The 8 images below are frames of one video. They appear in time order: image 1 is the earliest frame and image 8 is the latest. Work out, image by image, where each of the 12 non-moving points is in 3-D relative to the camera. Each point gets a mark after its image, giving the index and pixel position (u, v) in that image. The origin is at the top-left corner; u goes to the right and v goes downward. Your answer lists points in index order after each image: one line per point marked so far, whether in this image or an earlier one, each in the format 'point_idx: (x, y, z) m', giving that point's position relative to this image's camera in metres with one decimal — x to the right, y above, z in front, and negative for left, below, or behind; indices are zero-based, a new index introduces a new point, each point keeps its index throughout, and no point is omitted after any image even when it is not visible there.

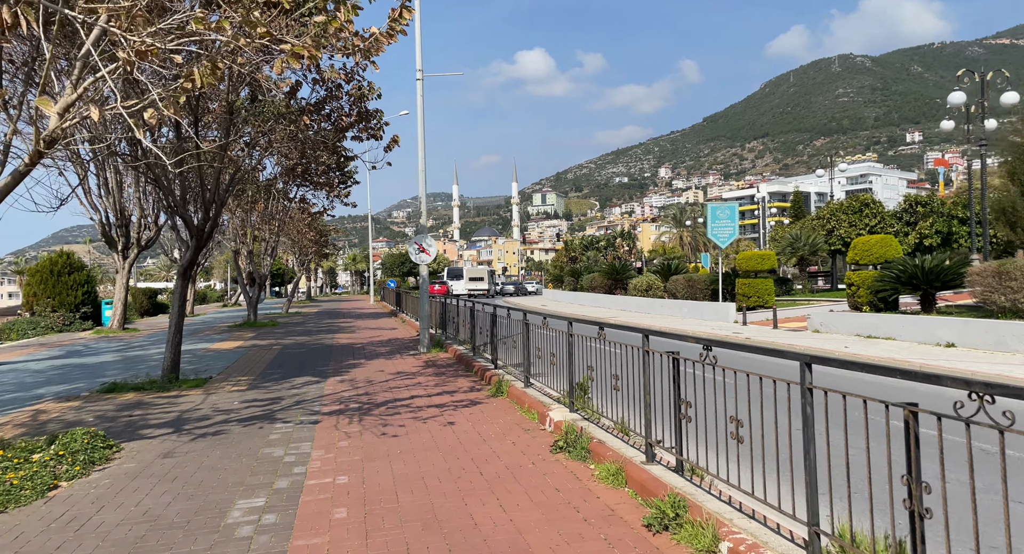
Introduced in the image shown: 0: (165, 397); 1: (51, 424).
0: (-5.3, -1.8, +10.6) m
1: (-5.7, -1.8, +8.6) m
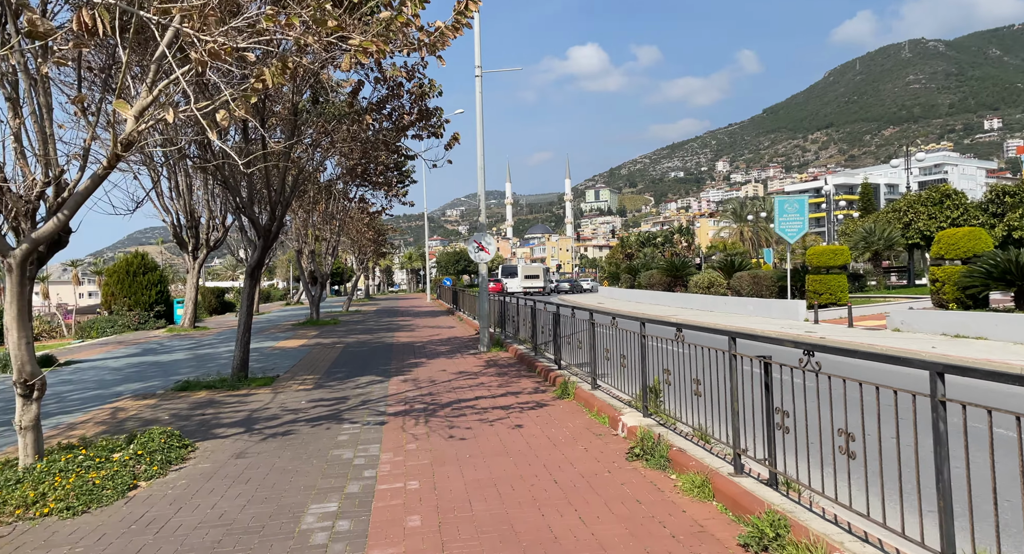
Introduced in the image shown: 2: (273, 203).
0: (-4.3, -1.8, +10.8) m
1: (-4.9, -1.8, +8.9) m
2: (-4.2, +1.4, +12.4) m
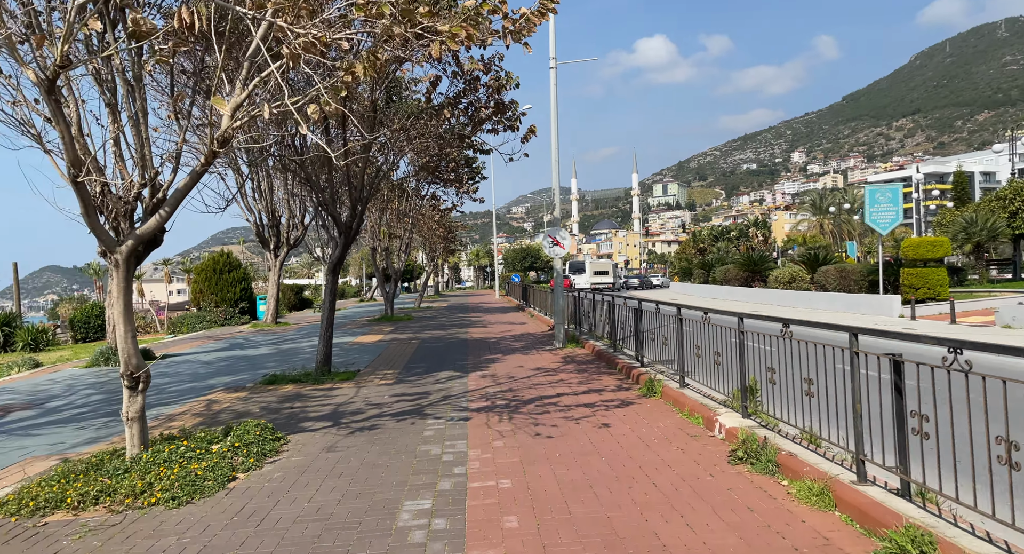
0: (-3.0, -1.8, +11.0) m
1: (-3.8, -1.8, +9.2) m
2: (-2.8, +1.5, +12.6) m
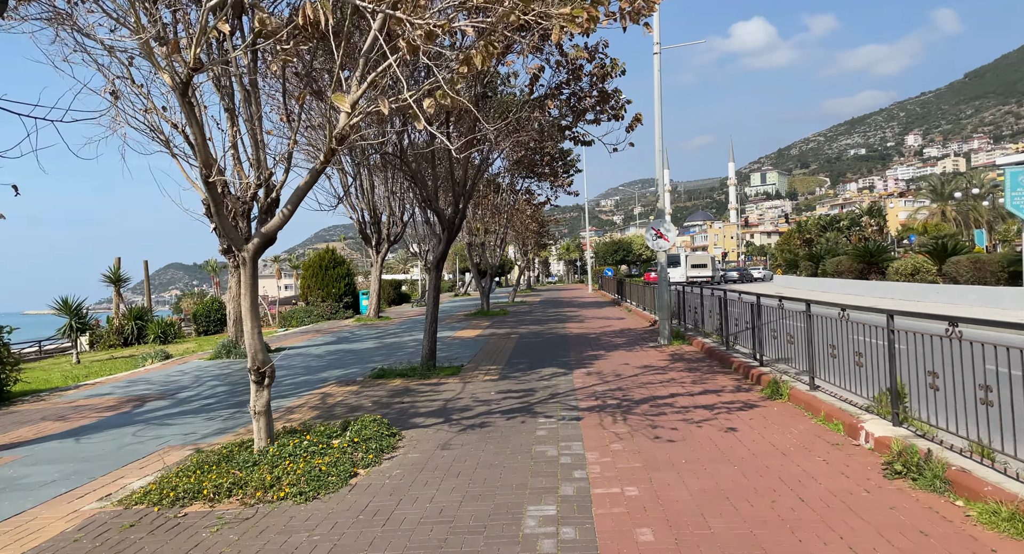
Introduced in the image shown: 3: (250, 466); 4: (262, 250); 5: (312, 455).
0: (-1.3, -1.7, +11.1) m
1: (-2.3, -1.8, +9.3) m
2: (-0.9, +1.6, +12.6) m
3: (-2.3, -1.6, +6.0) m
4: (-2.3, +0.2, +6.3) m
5: (-1.8, -1.6, +6.2) m
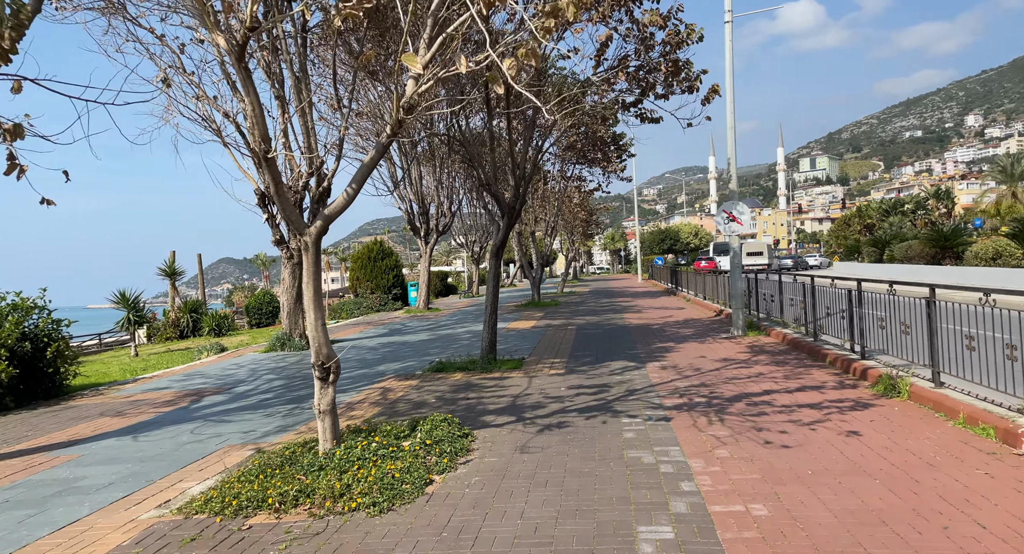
0: (-0.3, -1.5, +10.5) m
1: (-1.4, -1.6, +8.8) m
2: (+0.2, +1.8, +11.9) m
3: (-1.5, -1.5, +5.4) m
4: (-1.5, +0.3, +5.7) m
5: (-1.0, -1.5, +5.6) m
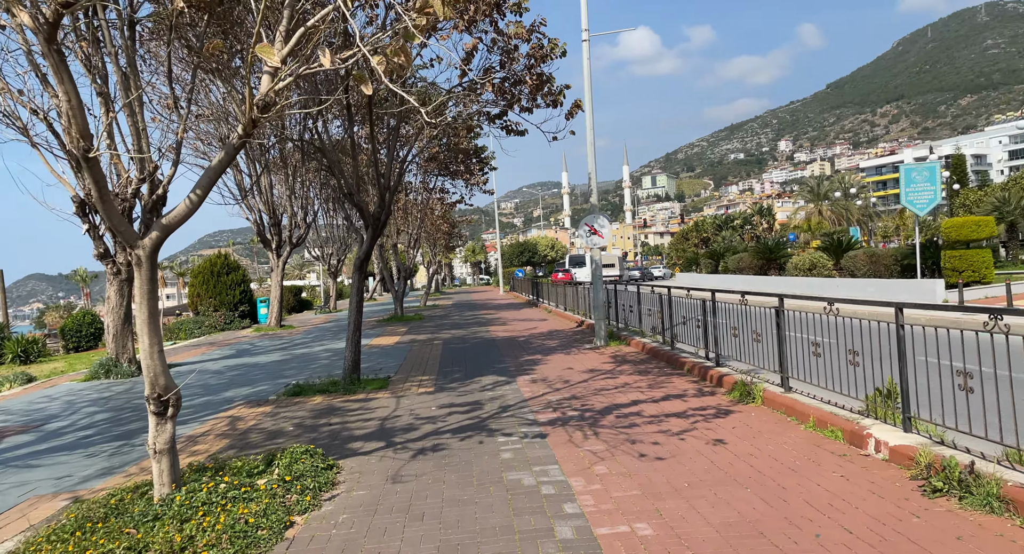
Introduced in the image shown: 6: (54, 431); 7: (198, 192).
0: (-2.2, -1.8, +9.9) m
1: (-3.0, -1.8, +8.0) m
2: (-2.1, +1.5, +11.4) m
3: (-2.4, -1.7, +4.7) m
4: (-2.5, +0.2, +5.0) m
5: (-2.0, -1.6, +5.0) m
6: (-5.8, -1.9, +8.8) m
7: (-2.2, +0.6, +4.9) m
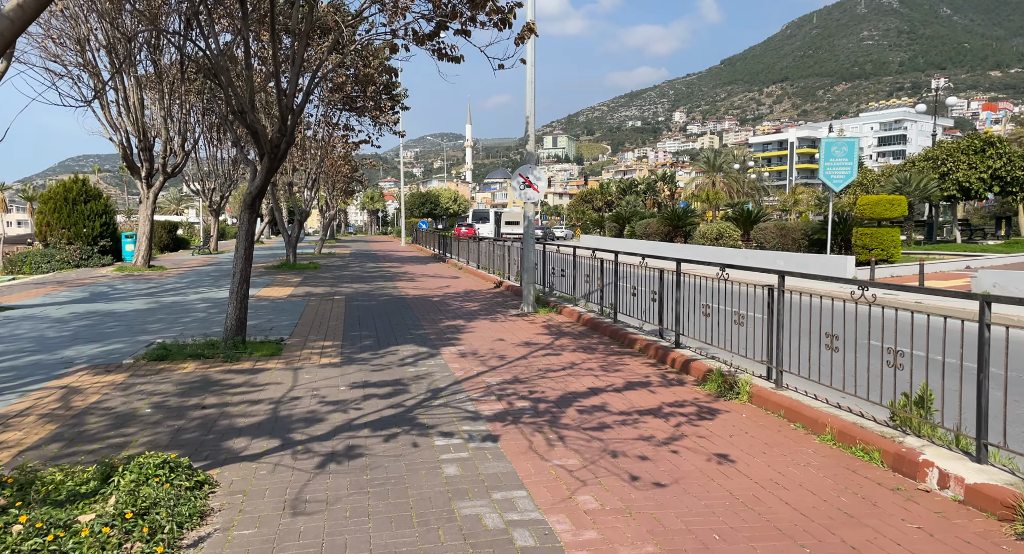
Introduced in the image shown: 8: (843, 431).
0: (-3.1, -1.1, +8.0) m
1: (-3.6, -1.2, +6.0) m
2: (-3.0, +2.3, +9.3) m
3: (-2.6, -1.3, +2.8) m
4: (-2.6, +0.5, +3.0) m
5: (-2.1, -1.3, +3.1) m
6: (-6.5, -1.2, +6.4) m
7: (-2.3, +0.9, +2.9) m
8: (+2.3, -1.0, +4.7) m
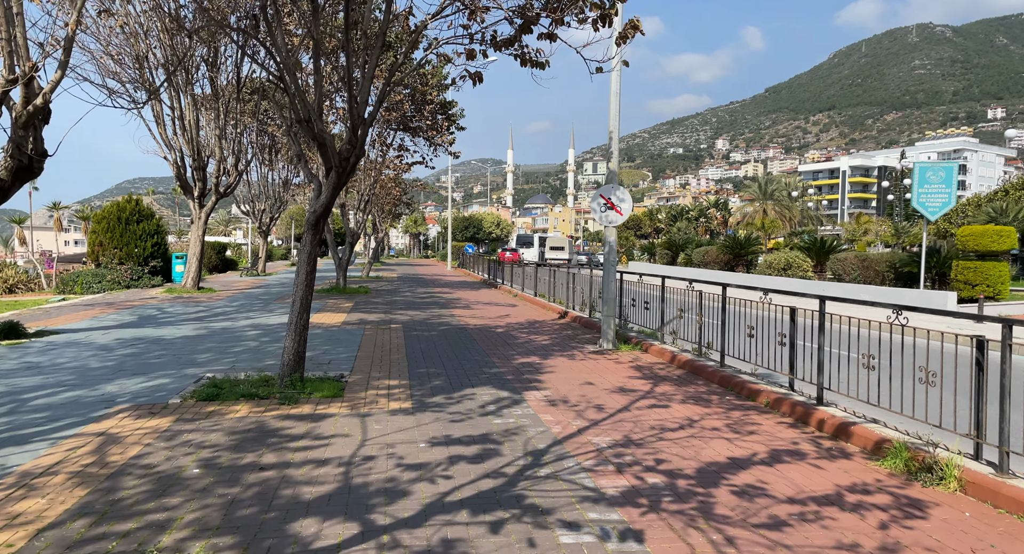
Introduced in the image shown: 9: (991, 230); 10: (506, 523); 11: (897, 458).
0: (-2.1, -1.4, +6.8) m
1: (-2.7, -1.5, +4.9) m
2: (-1.8, +1.9, +8.3) m
3: (-1.8, -1.5, +1.7) m
4: (-1.8, +0.4, +1.9) m
5: (-1.4, -1.4, +2.0) m
6: (-5.6, -1.4, +5.5) m
7: (-1.5, +0.8, +1.9) m
8: (+3.1, -1.3, +3.3) m
9: (+12.8, +1.3, +18.6) m
10: (-0.1, -1.5, +4.2) m
11: (+2.8, -1.3, +5.0) m
